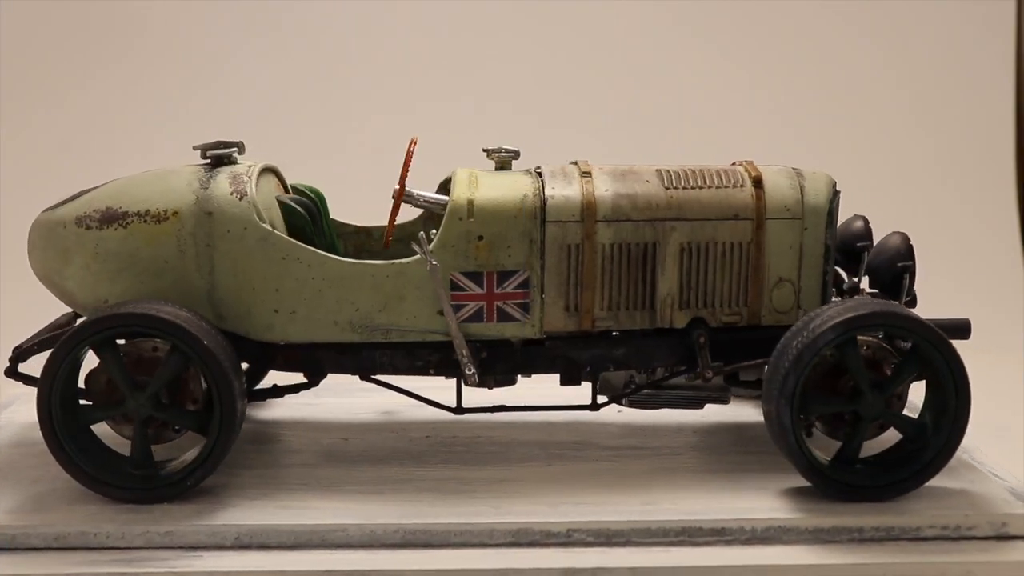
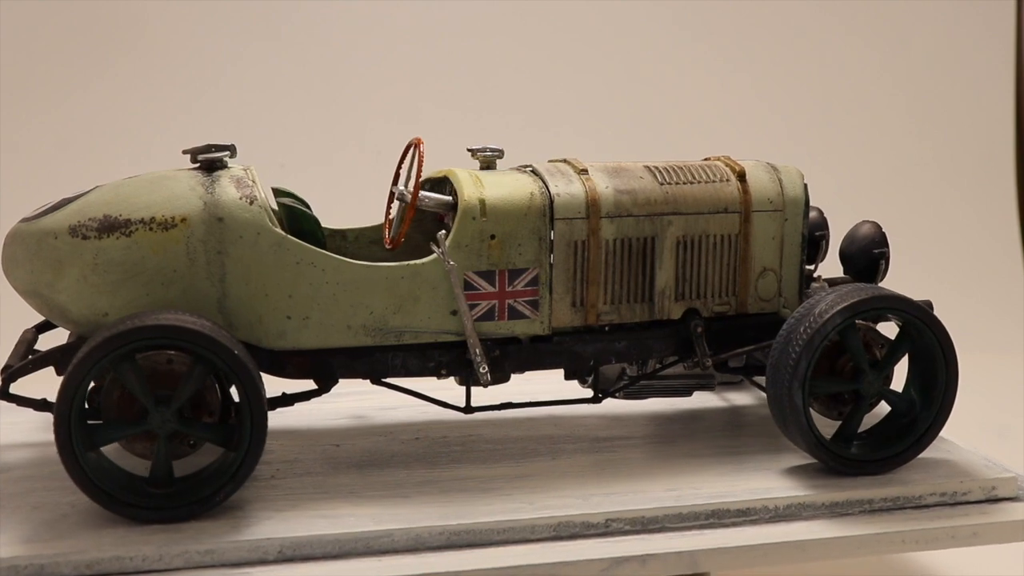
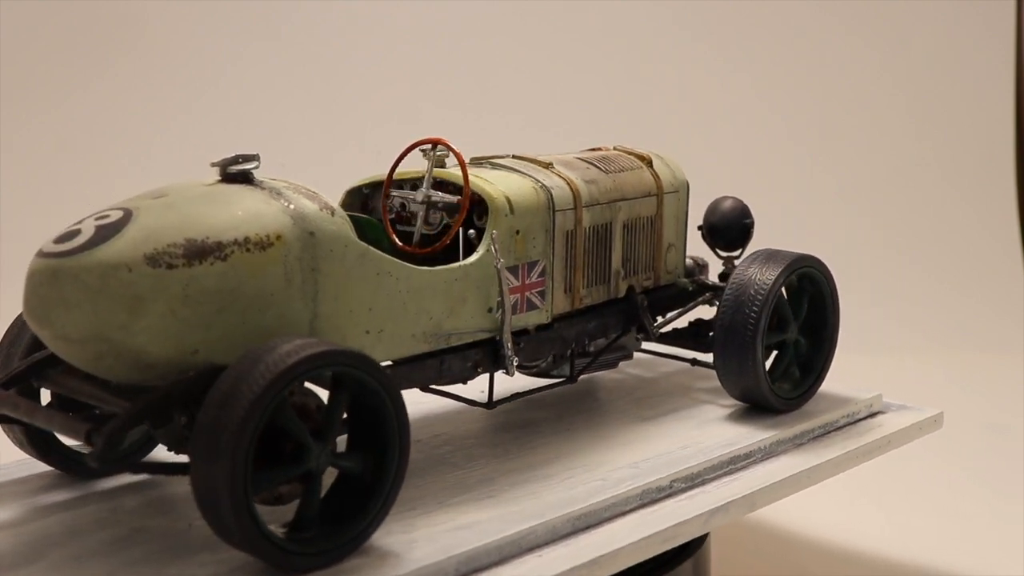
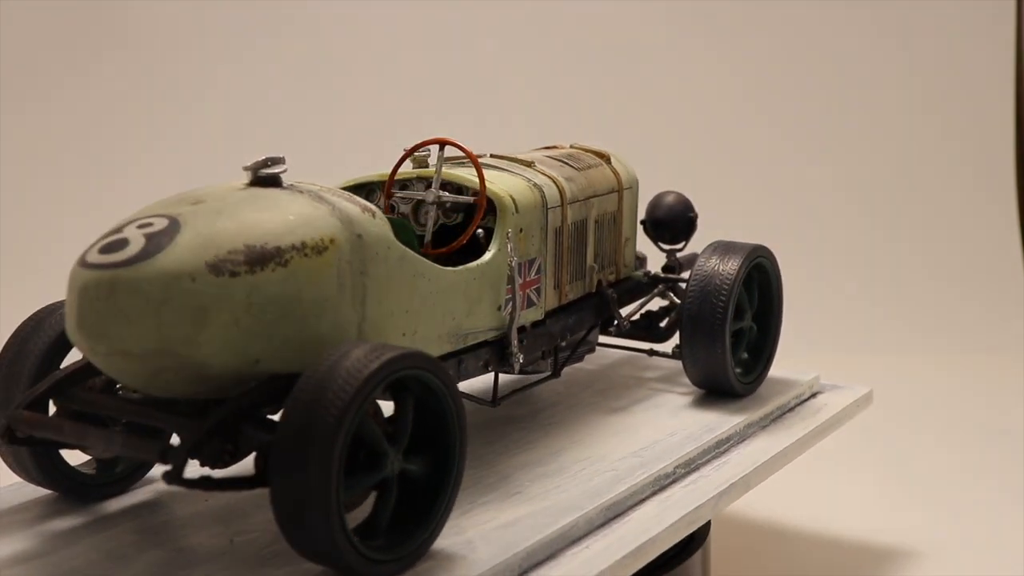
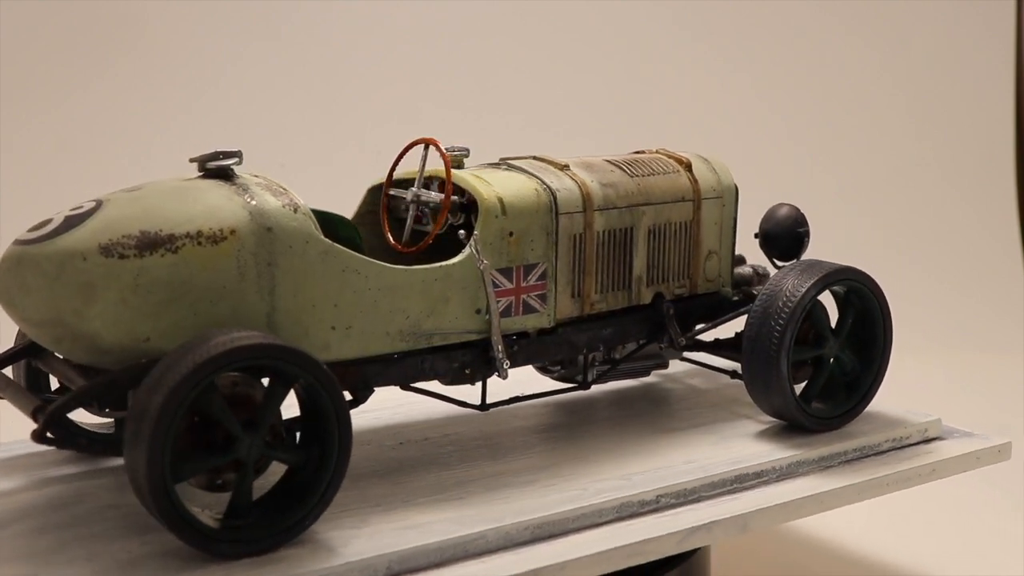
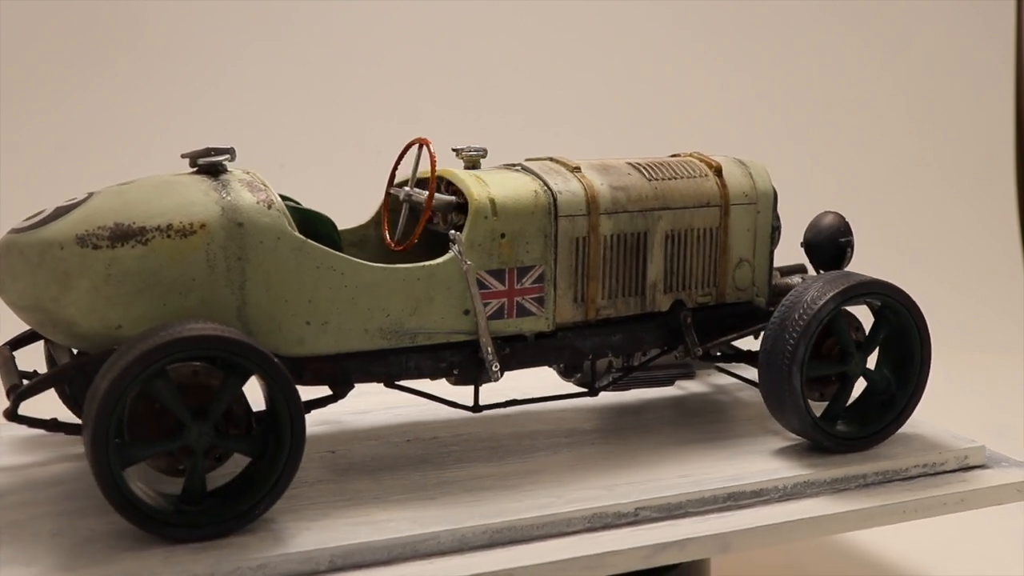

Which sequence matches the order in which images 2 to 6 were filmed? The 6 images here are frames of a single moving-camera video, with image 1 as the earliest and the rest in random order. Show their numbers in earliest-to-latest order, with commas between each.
2, 6, 5, 3, 4
